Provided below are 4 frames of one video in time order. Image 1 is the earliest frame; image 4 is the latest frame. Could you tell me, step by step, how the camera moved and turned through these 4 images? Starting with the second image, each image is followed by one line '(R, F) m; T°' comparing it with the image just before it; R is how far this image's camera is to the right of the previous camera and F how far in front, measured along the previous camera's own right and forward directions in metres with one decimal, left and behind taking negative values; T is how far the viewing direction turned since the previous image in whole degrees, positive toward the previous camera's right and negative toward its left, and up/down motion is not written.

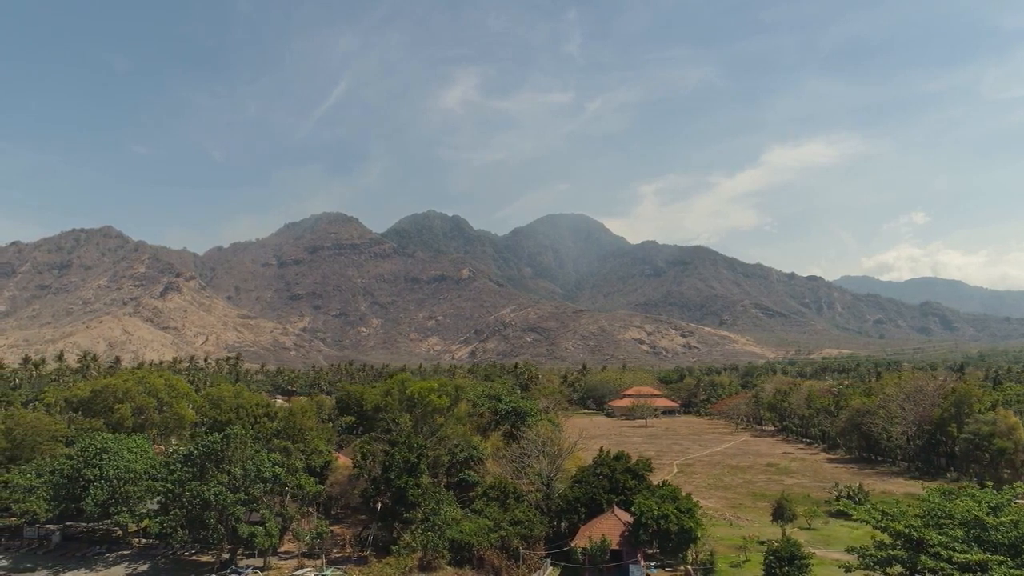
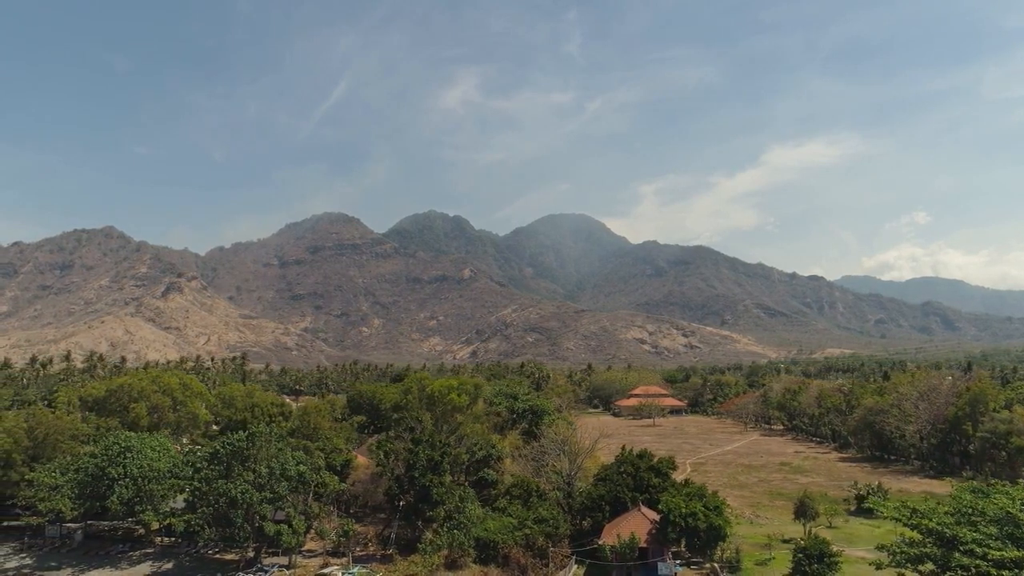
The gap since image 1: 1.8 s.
(-1.3, 0.0) m; 0°
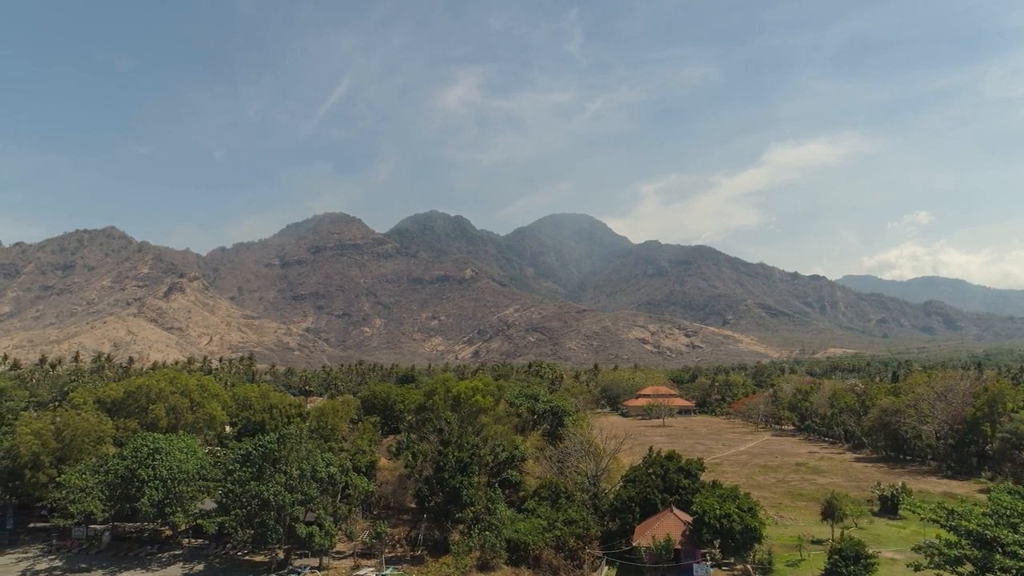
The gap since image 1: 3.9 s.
(-1.6, 0.0) m; 0°
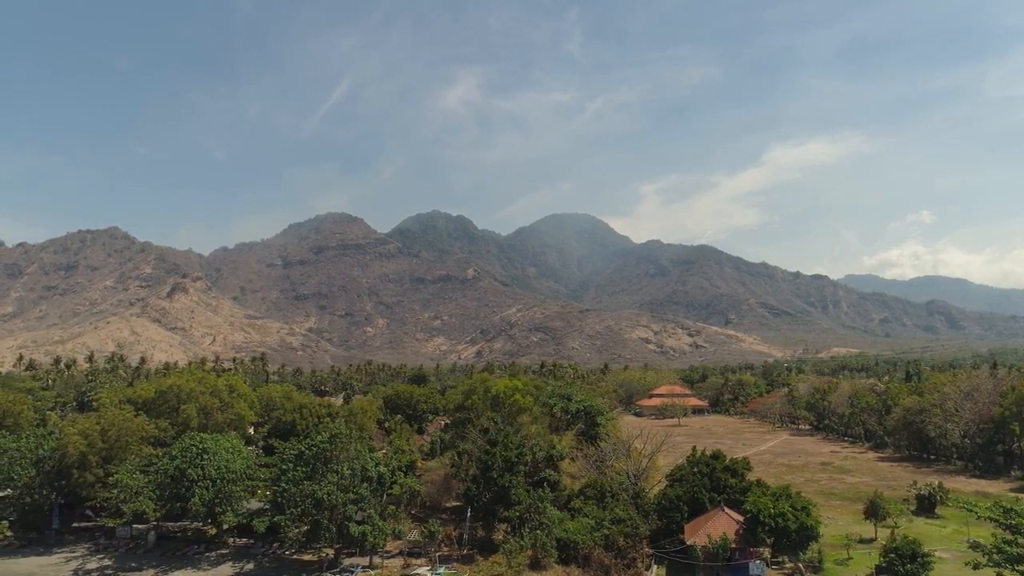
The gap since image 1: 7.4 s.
(-2.6, -0.1) m; 0°
